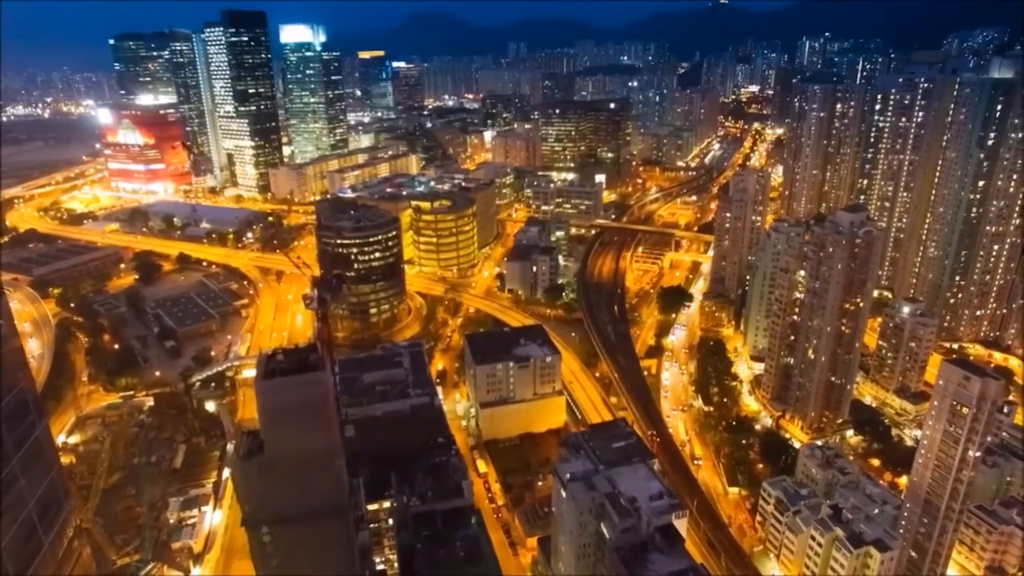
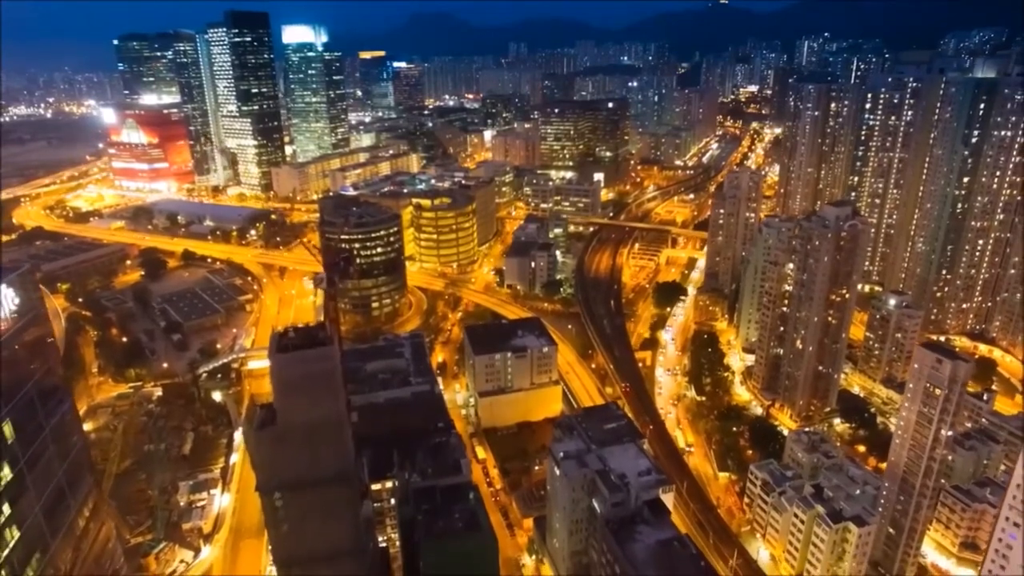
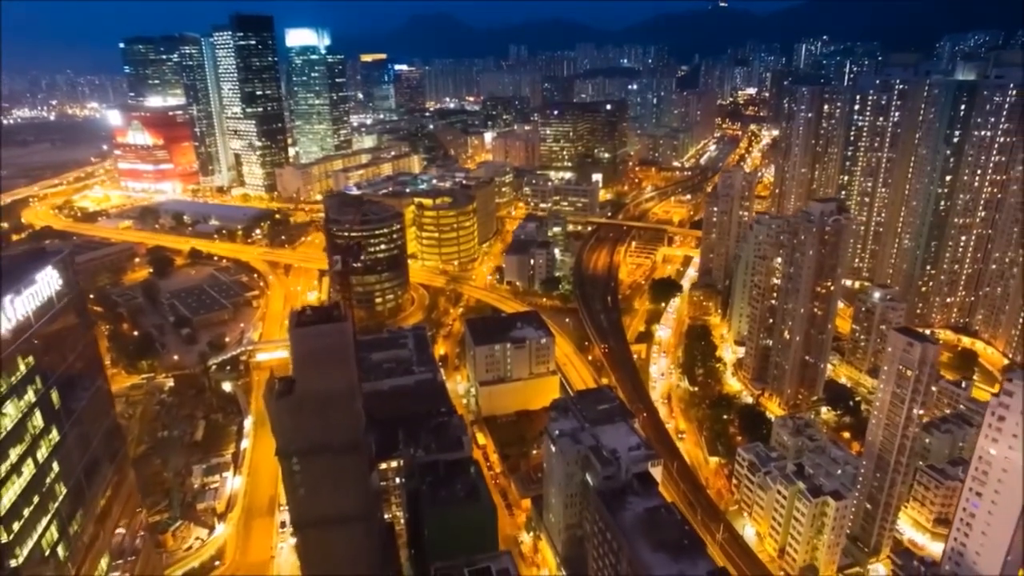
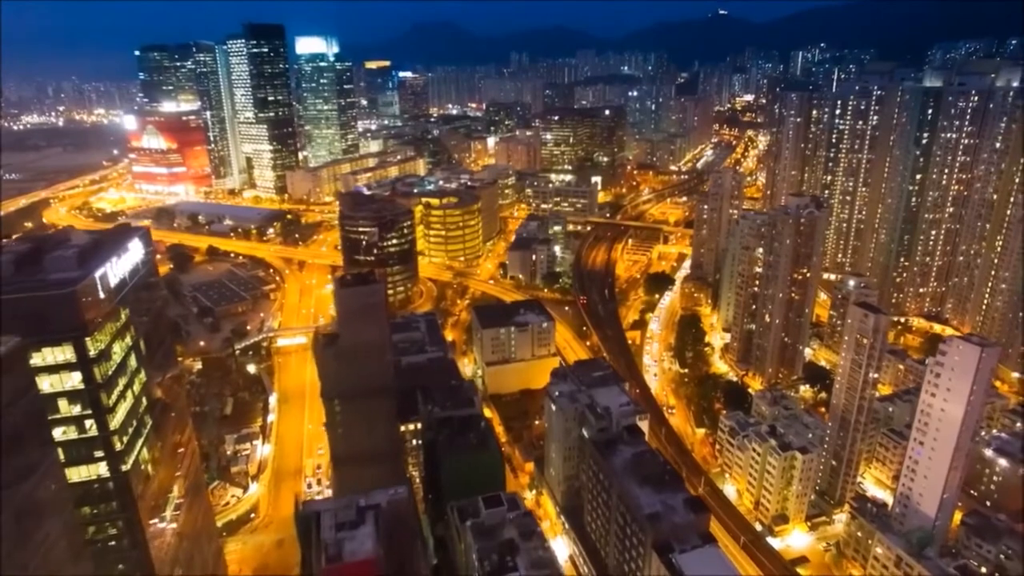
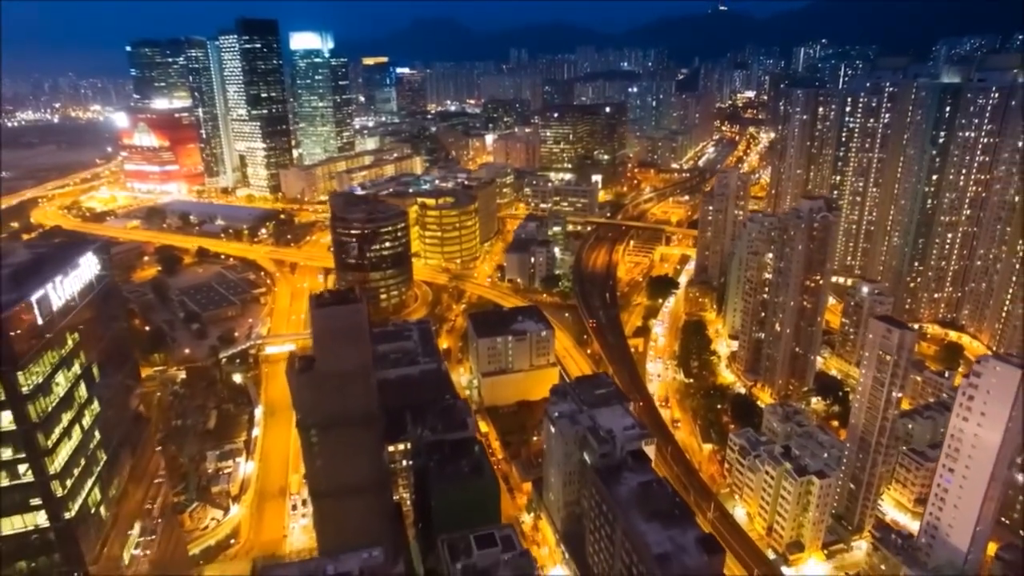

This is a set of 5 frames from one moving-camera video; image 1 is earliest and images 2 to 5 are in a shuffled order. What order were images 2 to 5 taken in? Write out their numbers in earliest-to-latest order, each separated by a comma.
2, 3, 5, 4
